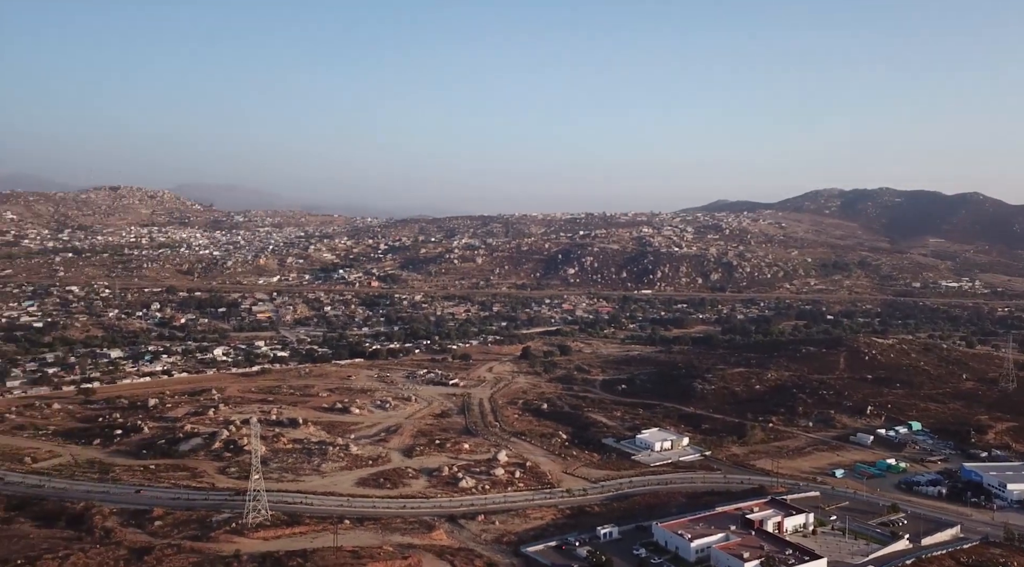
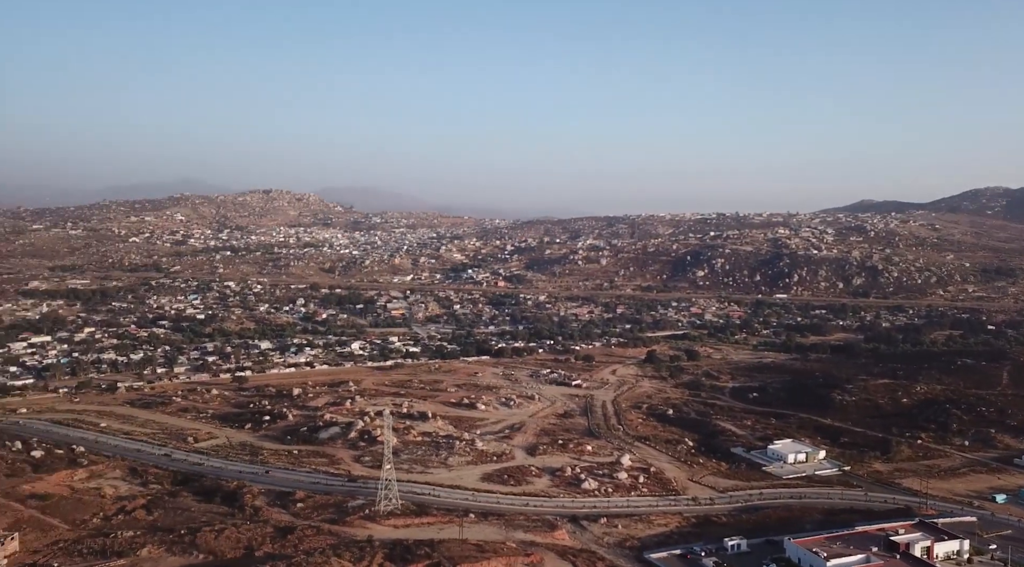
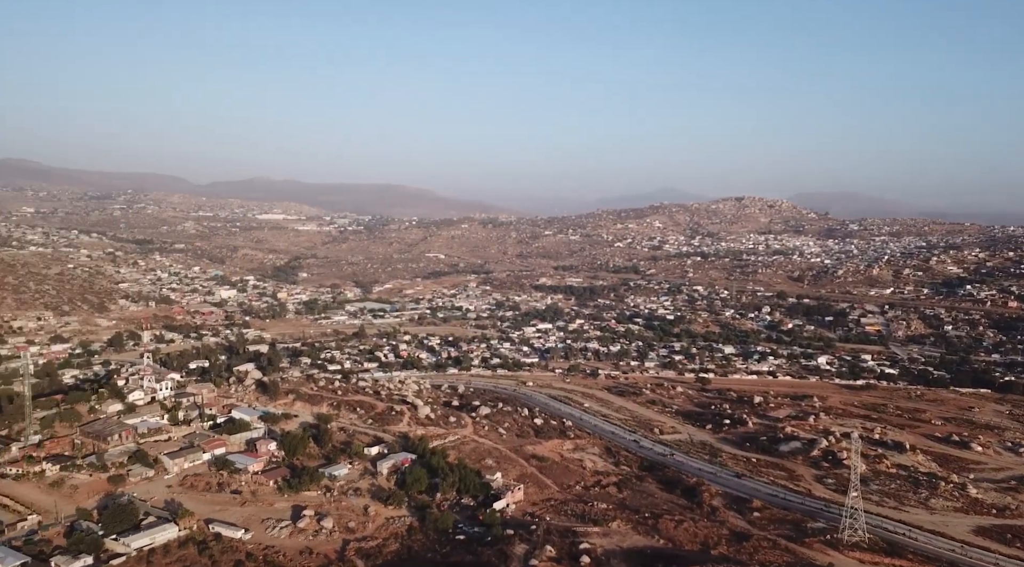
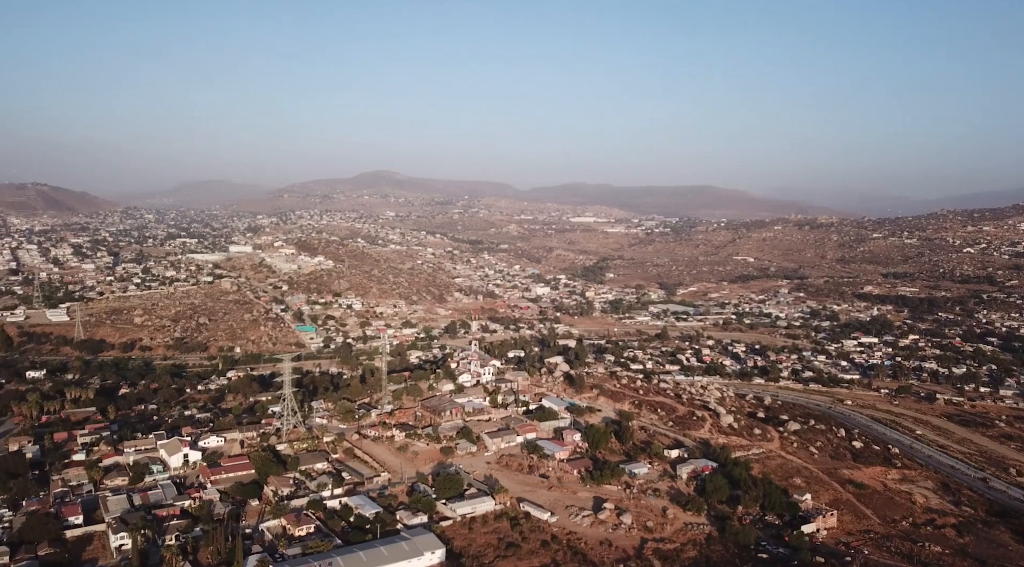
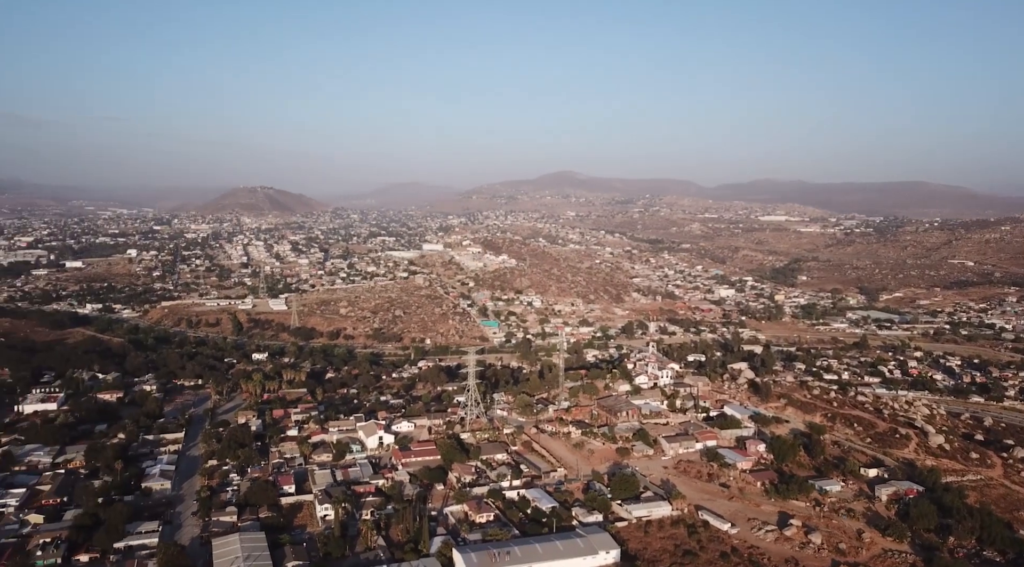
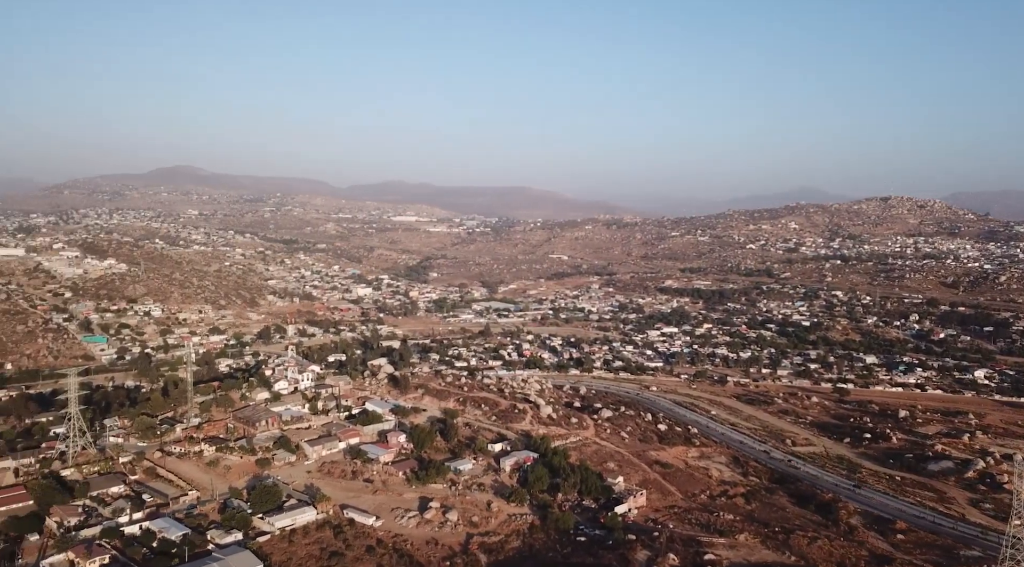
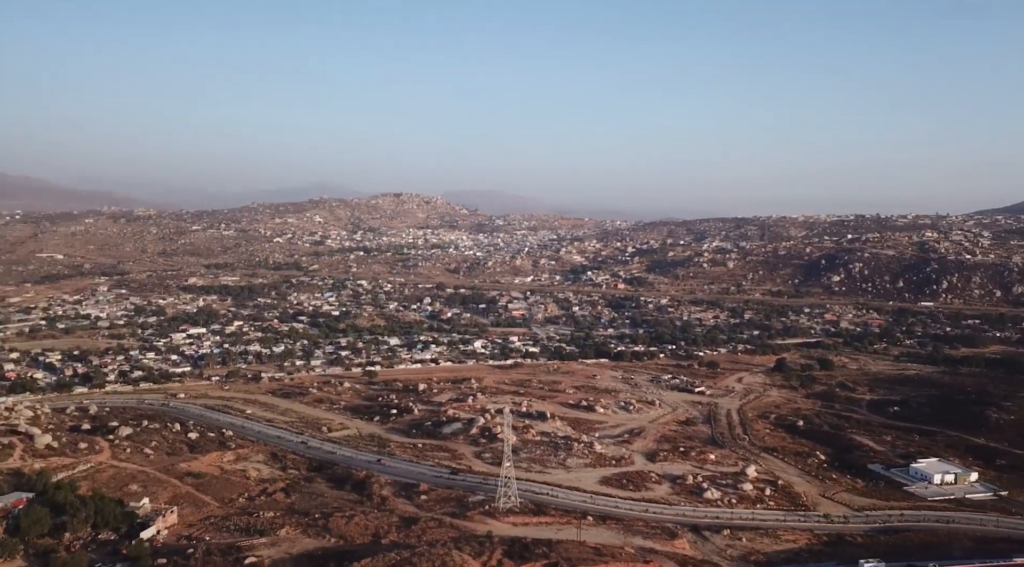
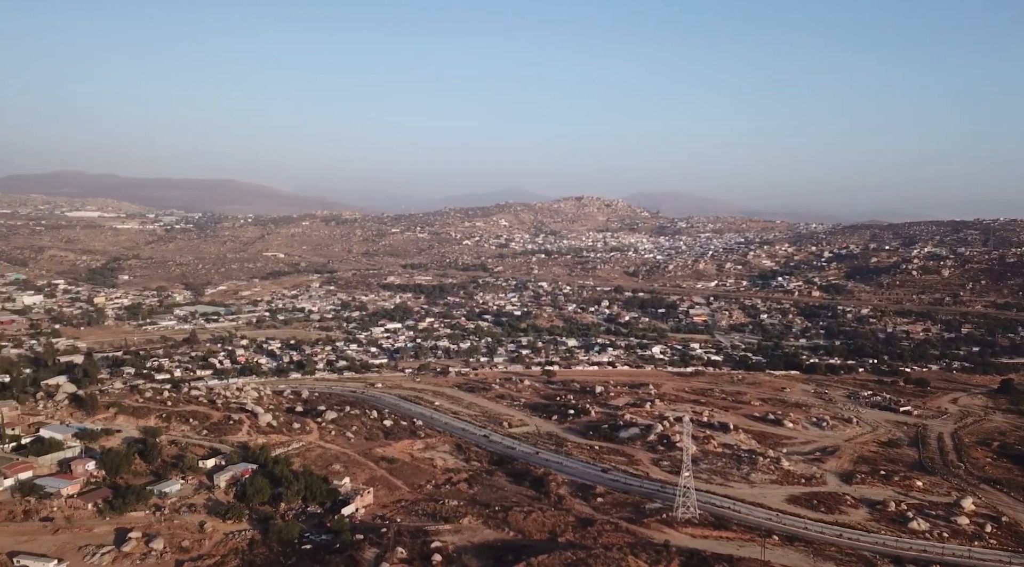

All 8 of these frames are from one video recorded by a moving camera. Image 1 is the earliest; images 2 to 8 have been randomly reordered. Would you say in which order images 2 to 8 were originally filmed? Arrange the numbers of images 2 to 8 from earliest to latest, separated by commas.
2, 7, 8, 3, 6, 4, 5
